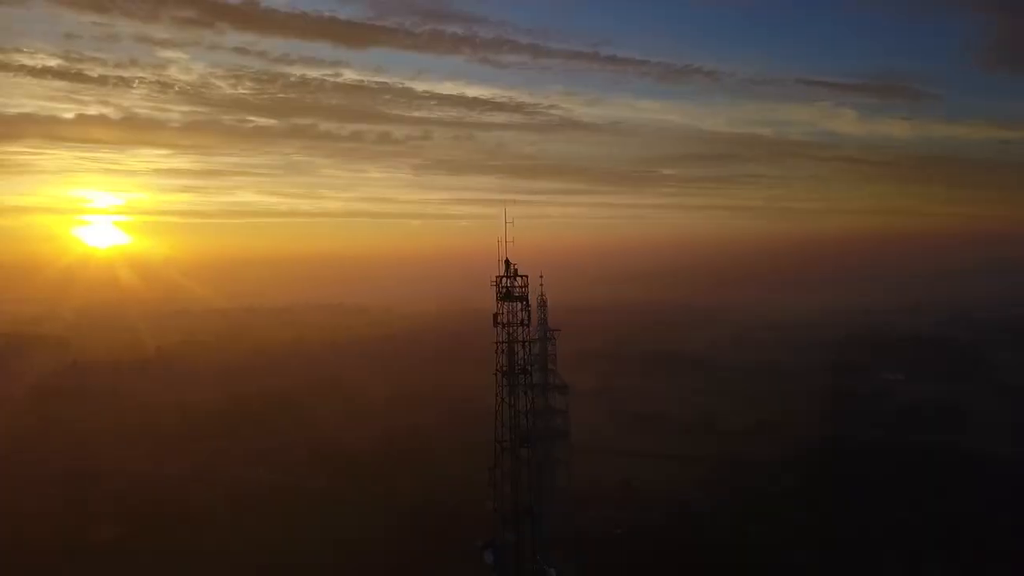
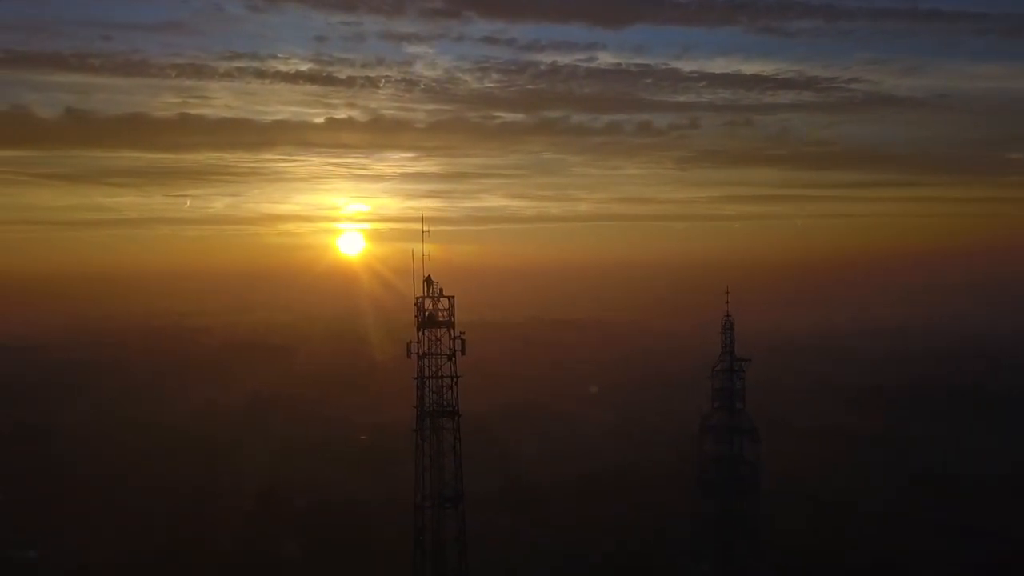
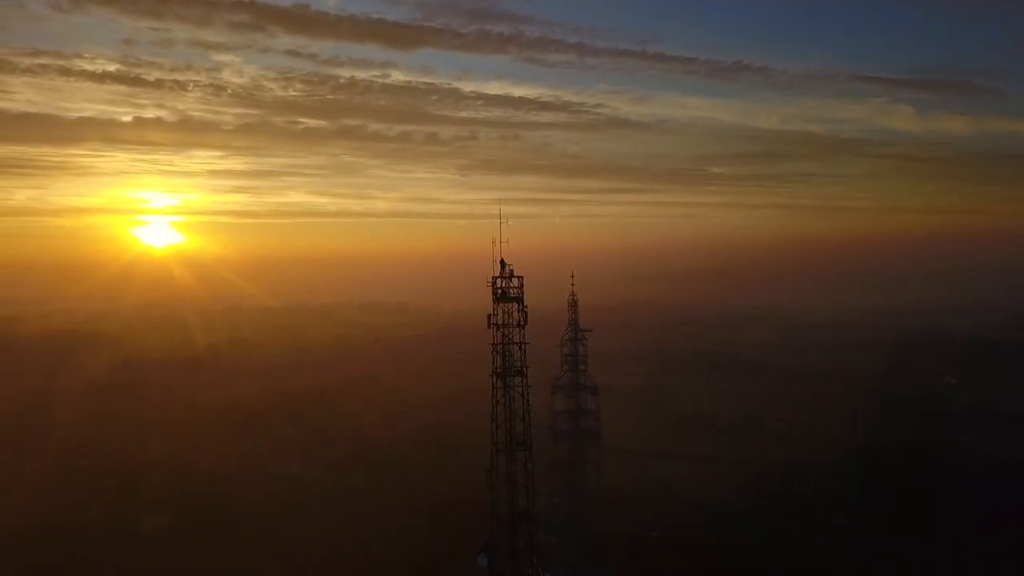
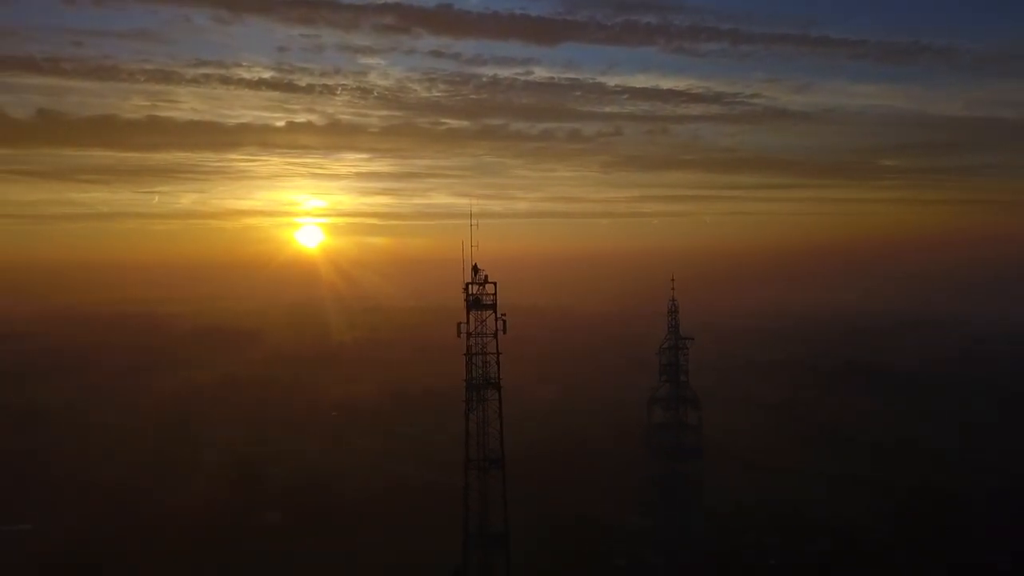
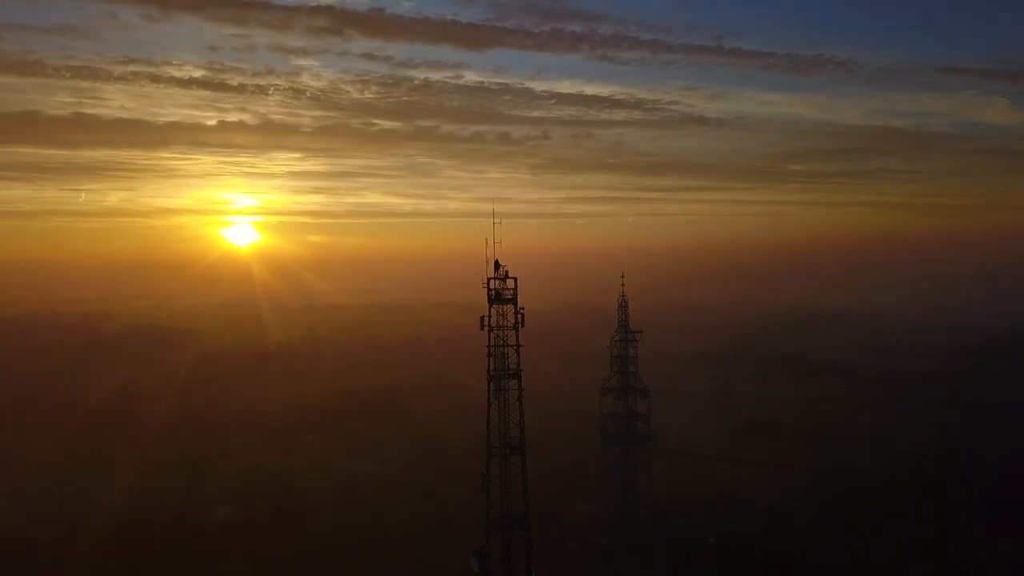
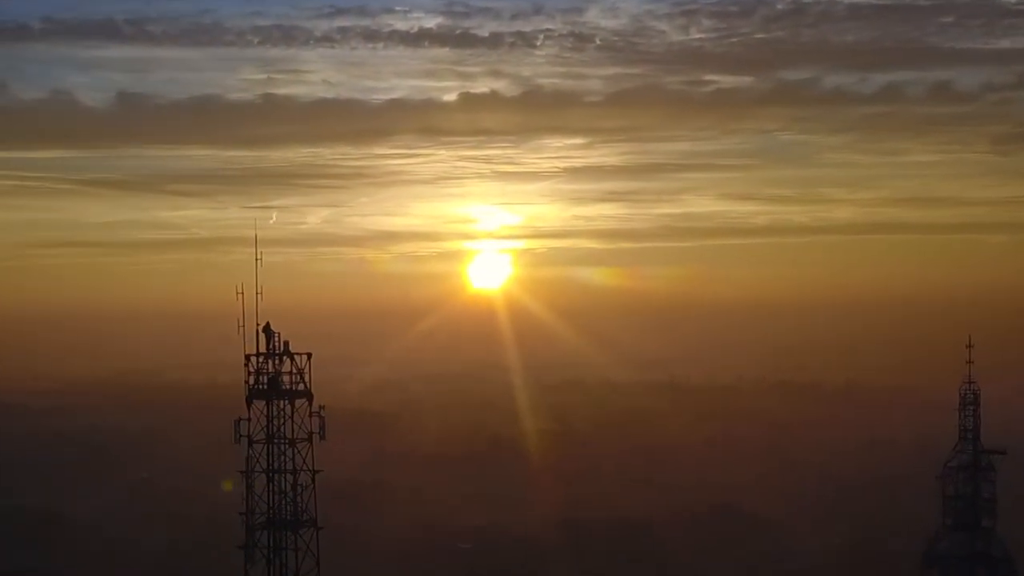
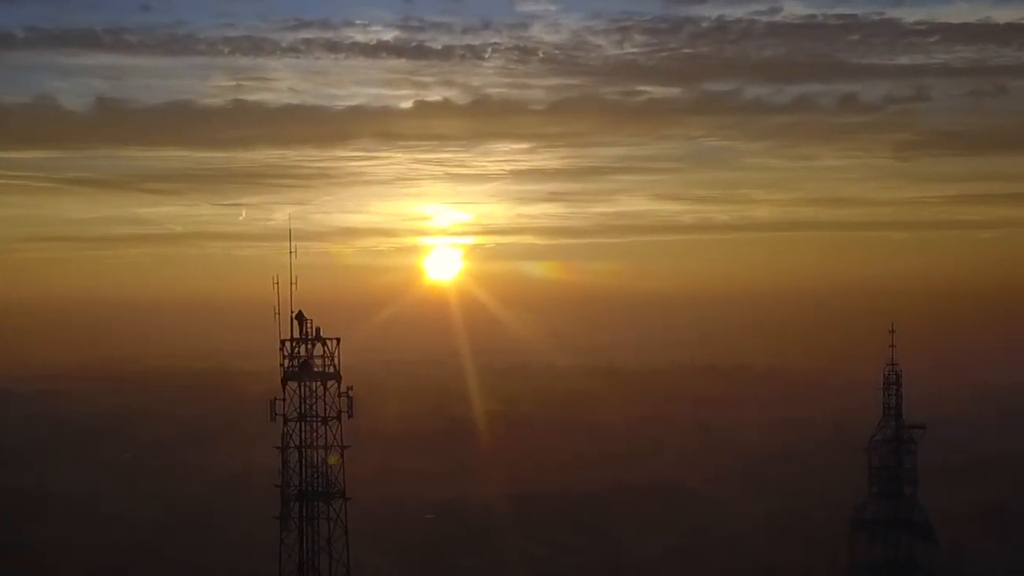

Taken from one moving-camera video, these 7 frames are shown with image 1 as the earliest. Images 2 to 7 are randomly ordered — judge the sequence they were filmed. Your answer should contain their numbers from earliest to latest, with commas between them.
3, 5, 4, 2, 7, 6
